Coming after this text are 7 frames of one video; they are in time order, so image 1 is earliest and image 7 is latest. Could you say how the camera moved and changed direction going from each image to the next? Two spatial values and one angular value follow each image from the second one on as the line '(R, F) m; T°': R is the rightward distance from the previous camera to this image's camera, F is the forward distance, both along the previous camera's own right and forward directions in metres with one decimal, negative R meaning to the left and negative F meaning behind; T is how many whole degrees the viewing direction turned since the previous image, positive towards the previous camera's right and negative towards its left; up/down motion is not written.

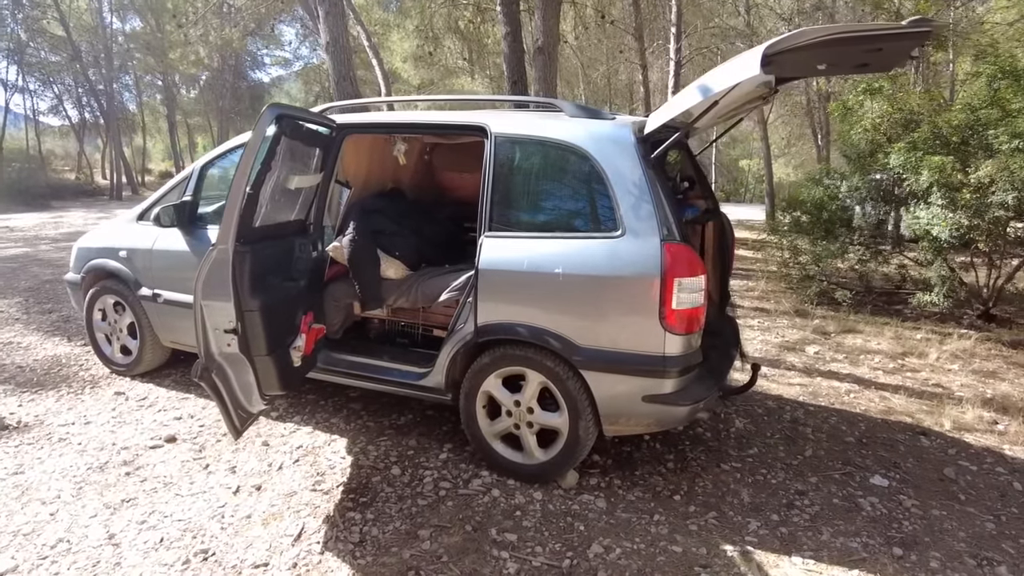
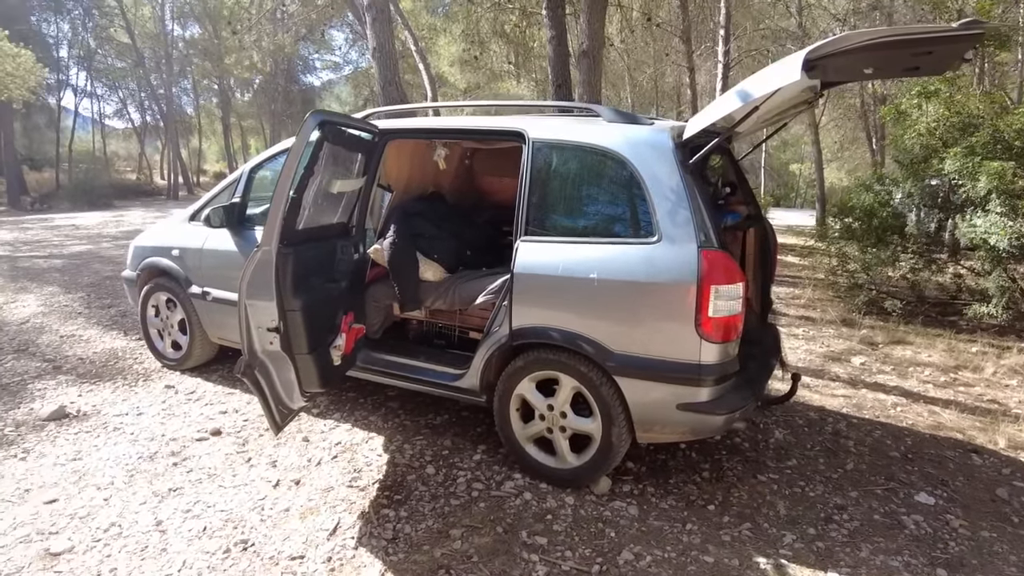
(0.0, 0.0) m; -4°
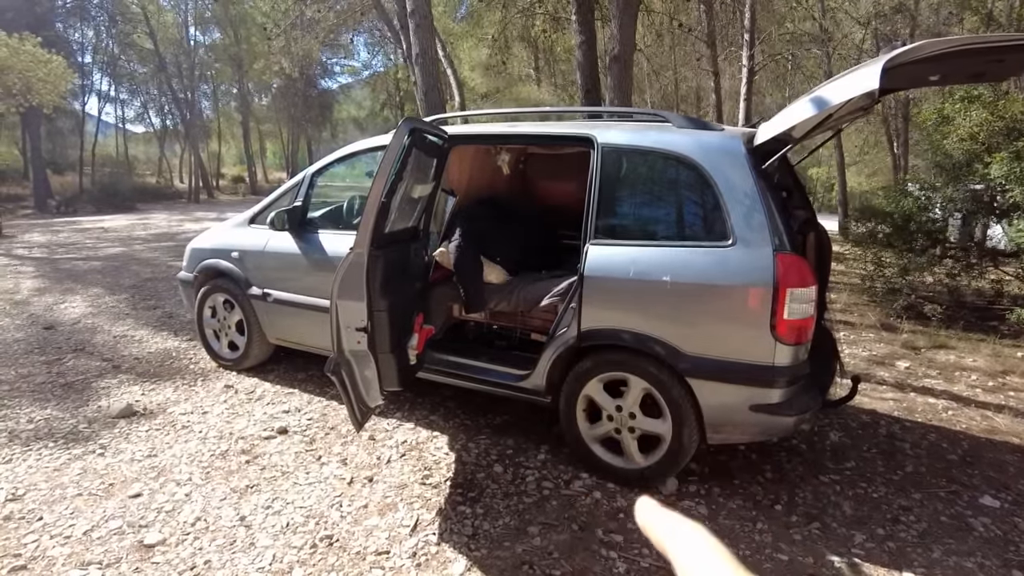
(-0.3, -0.1) m; -1°
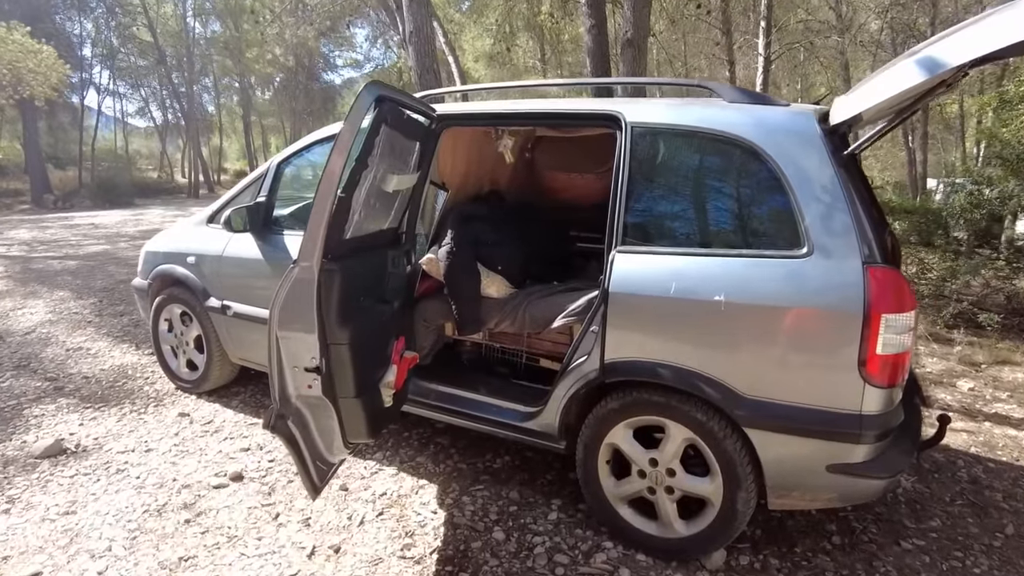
(0.0, +0.7) m; 0°
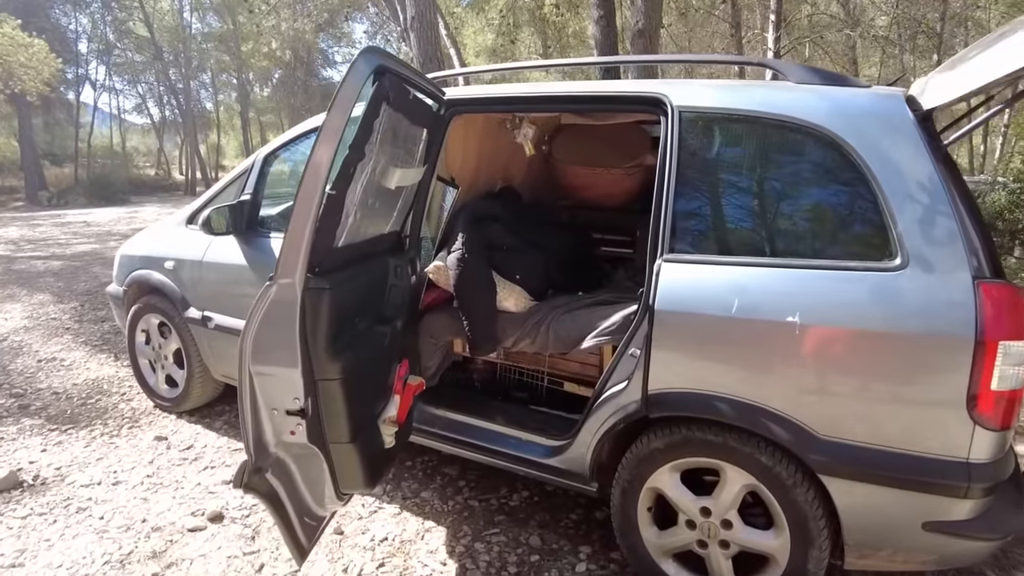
(-0.1, +0.4) m; 0°
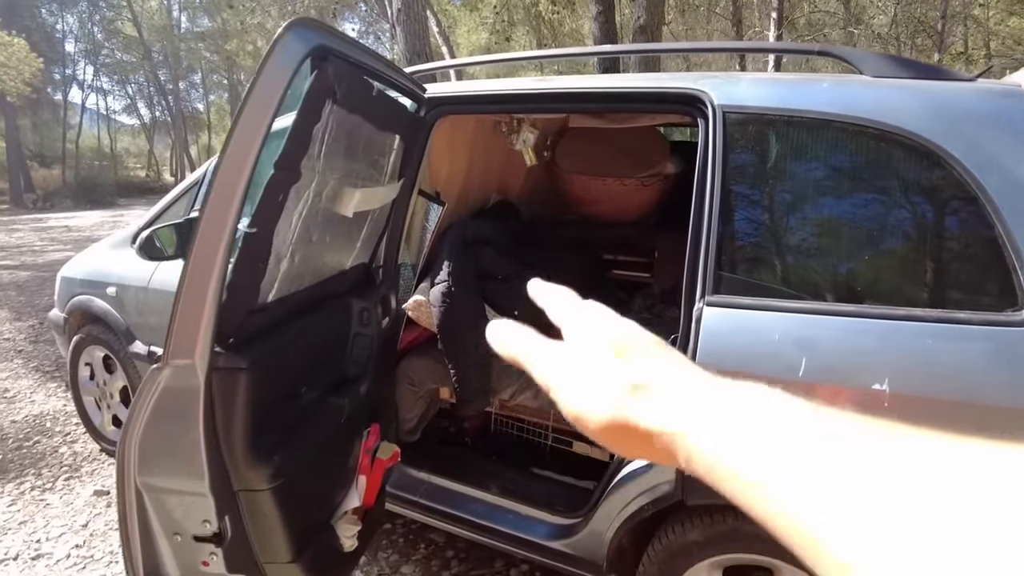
(0.0, +0.5) m; 0°
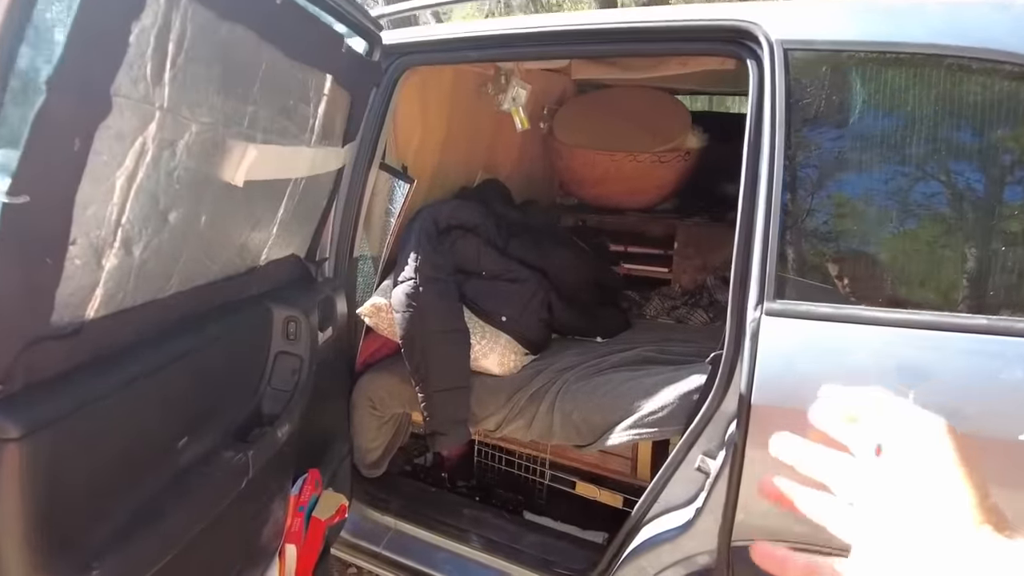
(0.0, +0.4) m; 0°
